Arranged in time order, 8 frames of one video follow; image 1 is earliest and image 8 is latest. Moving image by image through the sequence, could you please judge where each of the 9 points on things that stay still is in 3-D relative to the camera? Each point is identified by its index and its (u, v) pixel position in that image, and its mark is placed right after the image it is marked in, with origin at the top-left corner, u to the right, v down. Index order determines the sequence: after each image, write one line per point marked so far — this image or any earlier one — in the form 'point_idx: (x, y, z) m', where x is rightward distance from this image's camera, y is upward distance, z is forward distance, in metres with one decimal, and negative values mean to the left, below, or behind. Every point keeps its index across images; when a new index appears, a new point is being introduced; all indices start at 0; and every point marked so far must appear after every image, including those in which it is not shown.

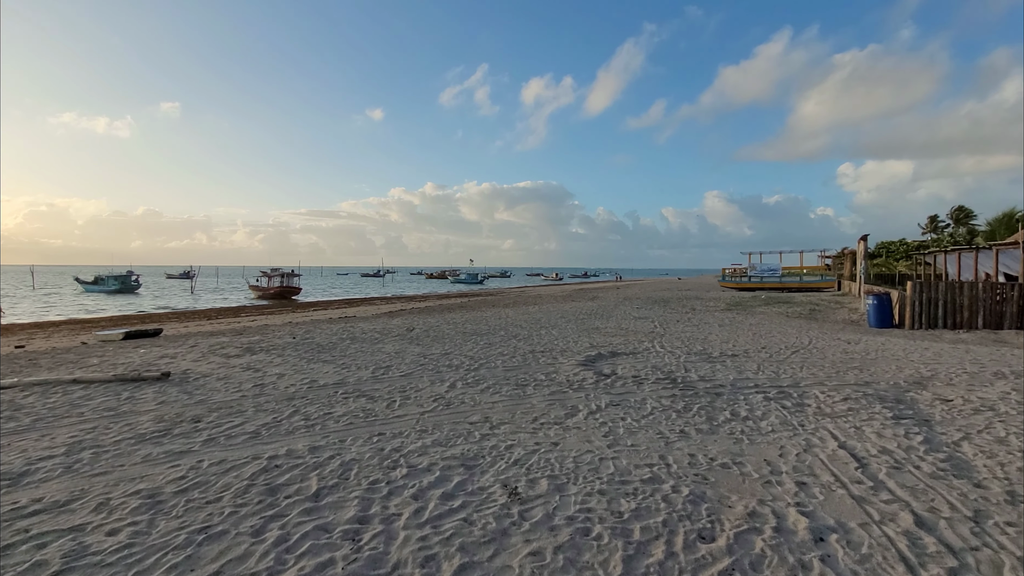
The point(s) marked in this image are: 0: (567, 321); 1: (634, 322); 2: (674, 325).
0: (+1.8, -1.1, +16.4) m
1: (+4.0, -1.1, +16.1) m
2: (+5.1, -1.2, +15.4) m
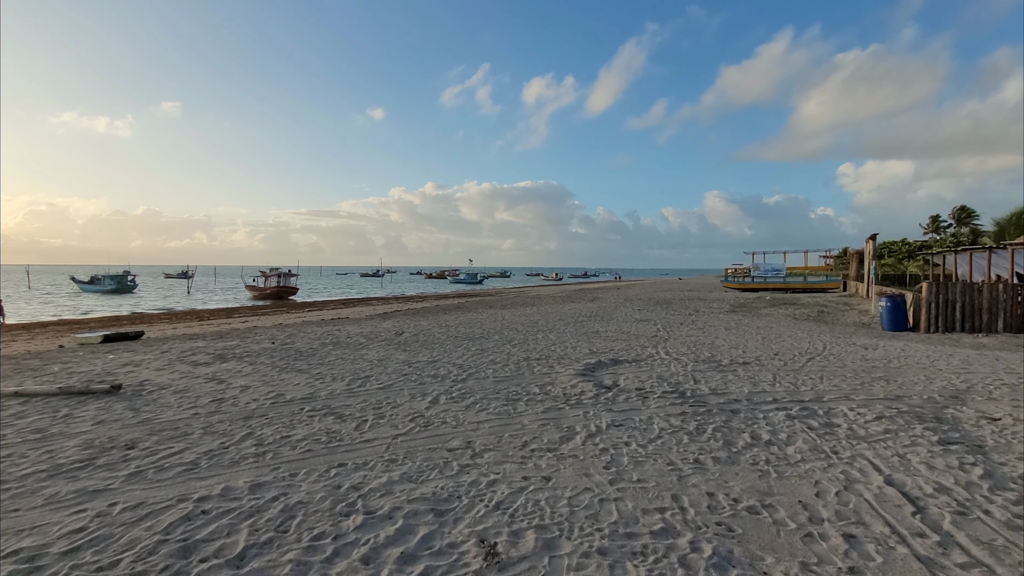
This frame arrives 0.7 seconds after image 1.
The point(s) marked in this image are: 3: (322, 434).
0: (+1.7, -1.1, +15.7) m
1: (+3.9, -1.2, +15.4) m
2: (+5.0, -1.2, +14.6) m
3: (-1.9, -1.5, +4.9) m
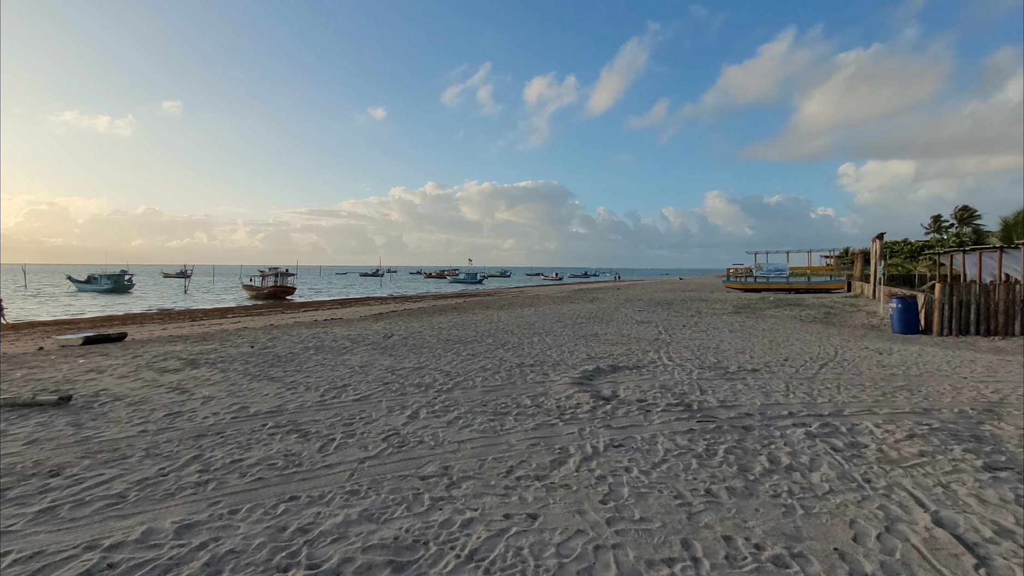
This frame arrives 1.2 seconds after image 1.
0: (+1.6, -1.2, +15.1) m
1: (+3.7, -1.2, +14.8) m
2: (+4.8, -1.2, +14.0) m
3: (-2.1, -1.5, +4.3) m
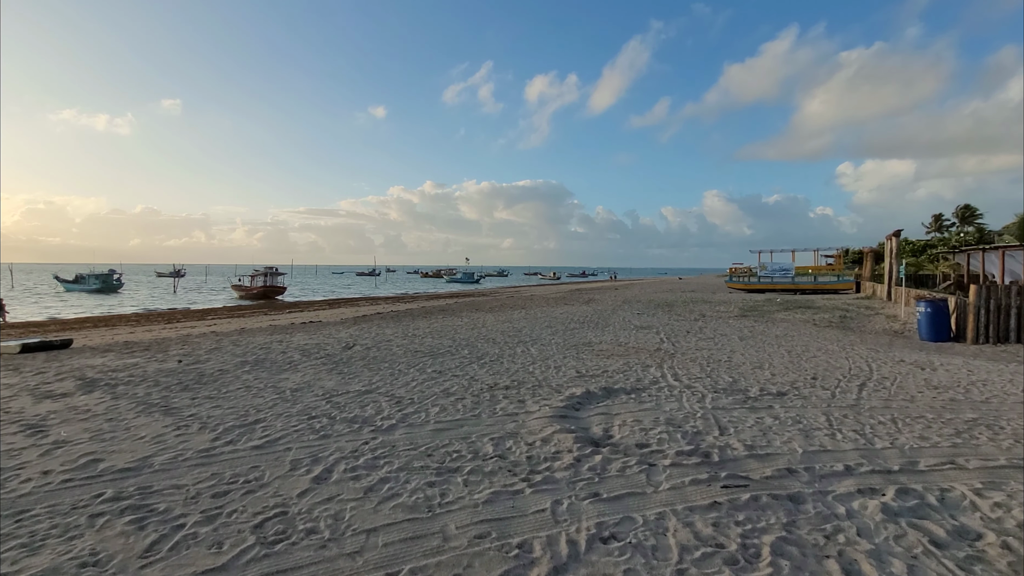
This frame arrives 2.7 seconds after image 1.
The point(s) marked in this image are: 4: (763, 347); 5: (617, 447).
0: (+1.2, -1.2, +13.5) m
1: (+3.3, -1.2, +13.2) m
2: (+4.4, -1.3, +12.5) m
3: (-2.5, -1.6, +2.7) m
4: (+5.8, -1.4, +11.2) m
5: (+1.0, -1.5, +4.6) m
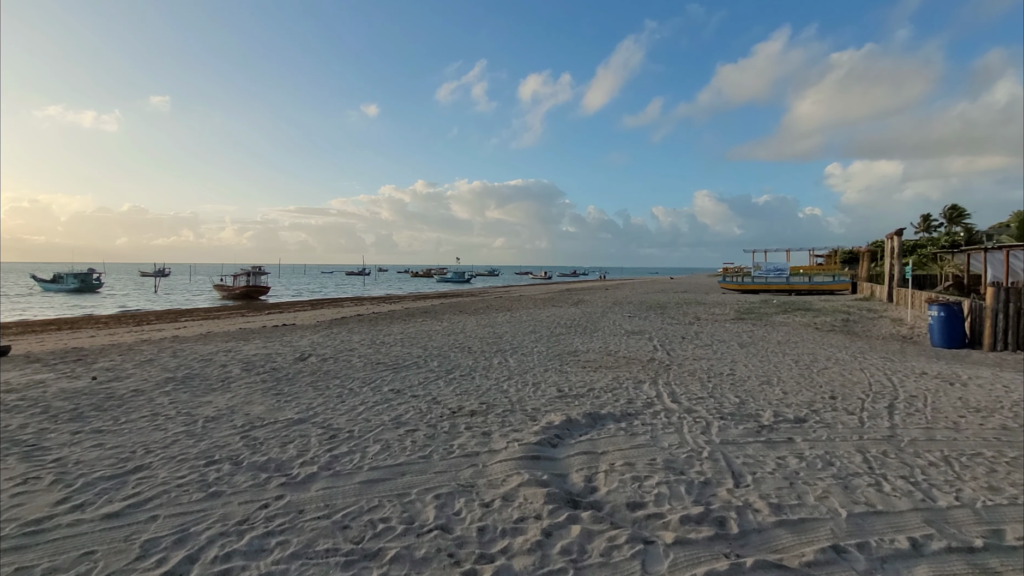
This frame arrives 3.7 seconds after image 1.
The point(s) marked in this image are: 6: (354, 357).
0: (+0.6, -1.3, +12.4) m
1: (+2.8, -1.3, +12.1) m
2: (+3.9, -1.4, +11.4) m
3: (-2.8, -1.6, +1.5) m
4: (+5.3, -1.4, +10.1) m
5: (+0.6, -1.6, +3.5) m
6: (-3.0, -1.3, +9.4) m
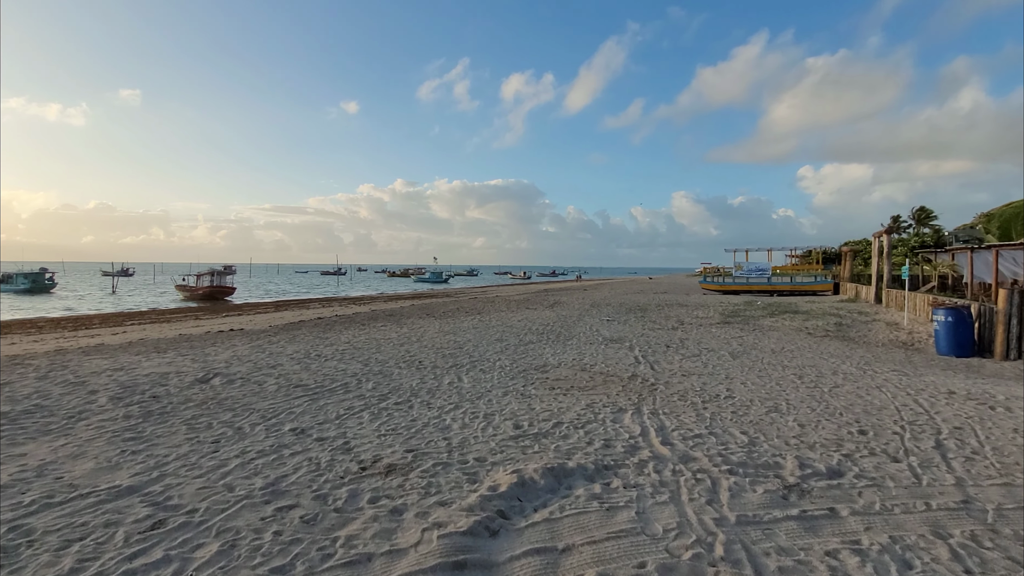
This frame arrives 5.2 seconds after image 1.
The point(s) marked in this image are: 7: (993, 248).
0: (-0.2, -1.3, +10.8) m
1: (+2.0, -1.4, +10.6) m
2: (+3.1, -1.4, +9.9) m
3: (-3.2, -1.7, -0.2) m
4: (+4.5, -1.5, +8.7) m
5: (+0.2, -1.6, +1.9) m
6: (-3.7, -1.4, +7.6) m
7: (+18.2, +1.5, +18.4) m
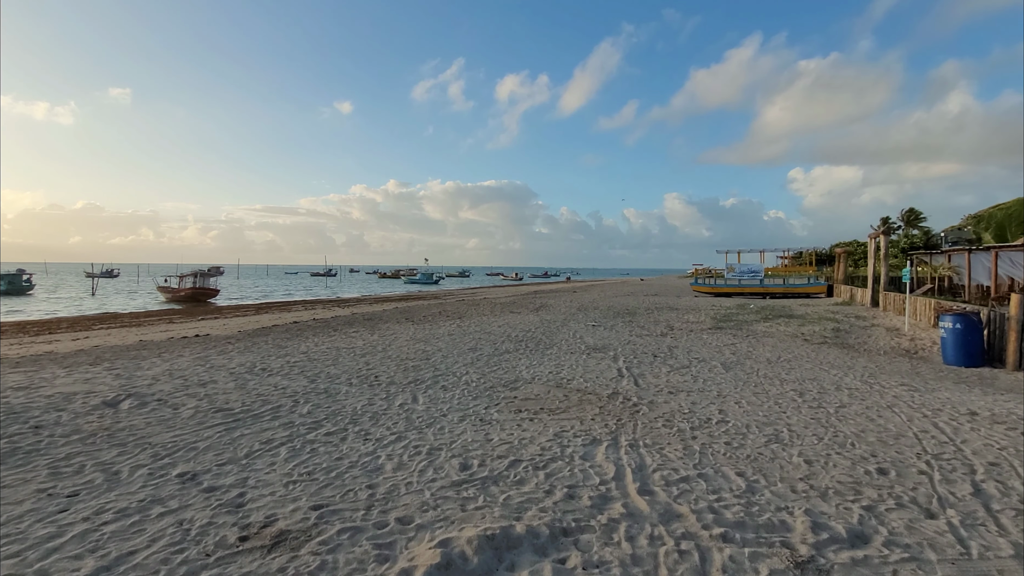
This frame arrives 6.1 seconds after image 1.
0: (-0.8, -1.4, +9.8) m
1: (+1.4, -1.5, +9.6) m
2: (+2.6, -1.5, +9.0) m
3: (-3.6, -1.8, -1.2) m
4: (+4.0, -1.6, +7.8) m
5: (-0.3, -1.7, +0.9) m
6: (-4.3, -1.5, +6.6) m
7: (+17.6, +1.4, +17.7) m
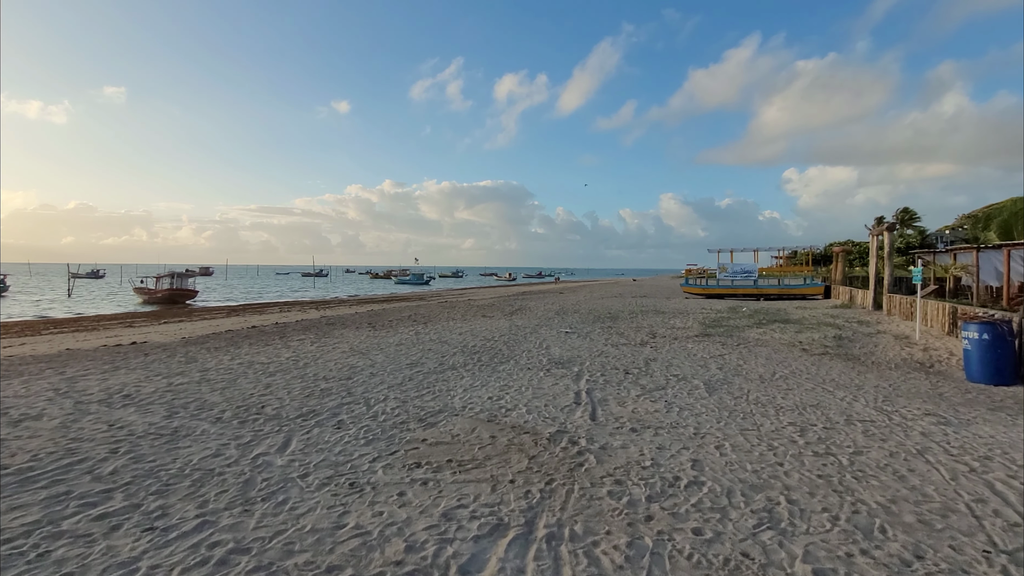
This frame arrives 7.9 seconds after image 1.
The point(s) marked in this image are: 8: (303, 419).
0: (-1.8, -1.5, +8.1) m
1: (+0.4, -1.5, +7.9) m
2: (+1.6, -1.6, +7.3) m
3: (-4.5, -1.8, -2.9) m
4: (+3.0, -1.6, +6.1) m
5: (-1.2, -1.8, -0.8) m
6: (-5.2, -1.5, +4.8) m
7: (+16.5, +1.3, +16.1) m
8: (-2.5, -1.6, +6.0) m
